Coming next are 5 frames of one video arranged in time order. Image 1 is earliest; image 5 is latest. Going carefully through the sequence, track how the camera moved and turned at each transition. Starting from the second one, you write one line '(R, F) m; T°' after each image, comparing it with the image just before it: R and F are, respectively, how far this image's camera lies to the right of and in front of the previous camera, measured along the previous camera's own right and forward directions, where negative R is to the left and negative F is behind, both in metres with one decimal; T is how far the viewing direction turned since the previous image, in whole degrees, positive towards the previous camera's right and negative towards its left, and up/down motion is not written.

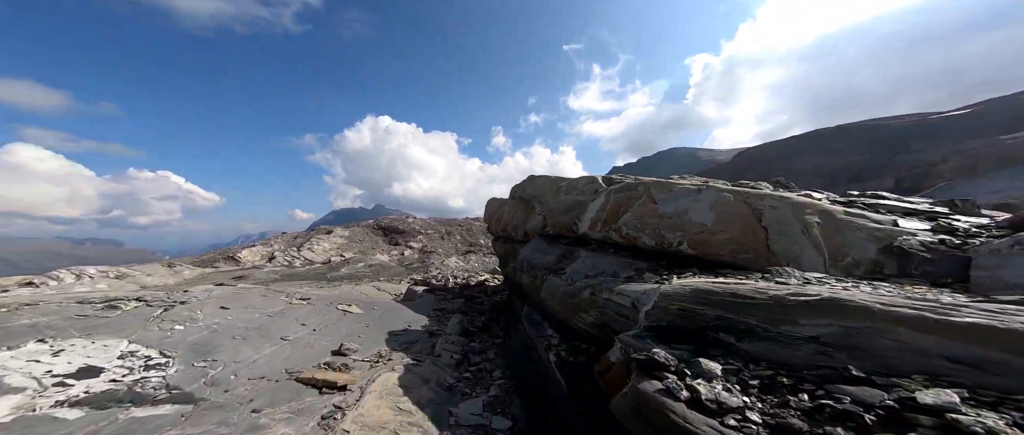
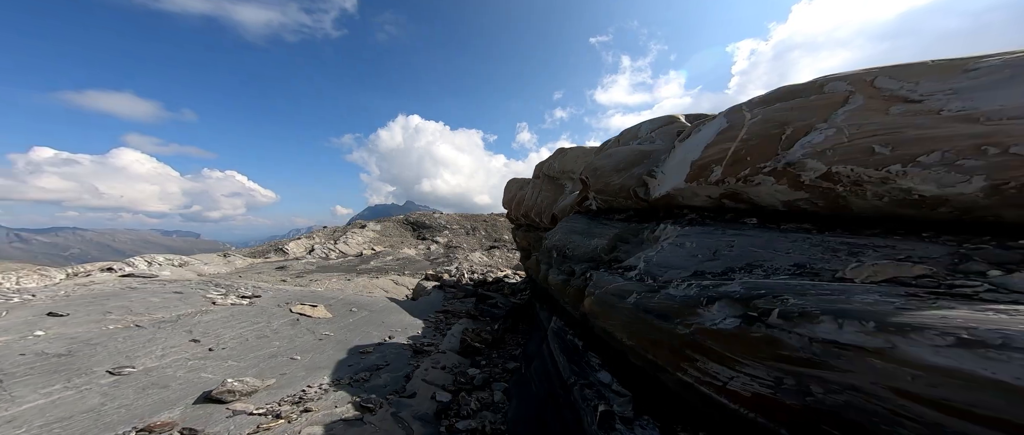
(+0.9, +0.1) m; -7°
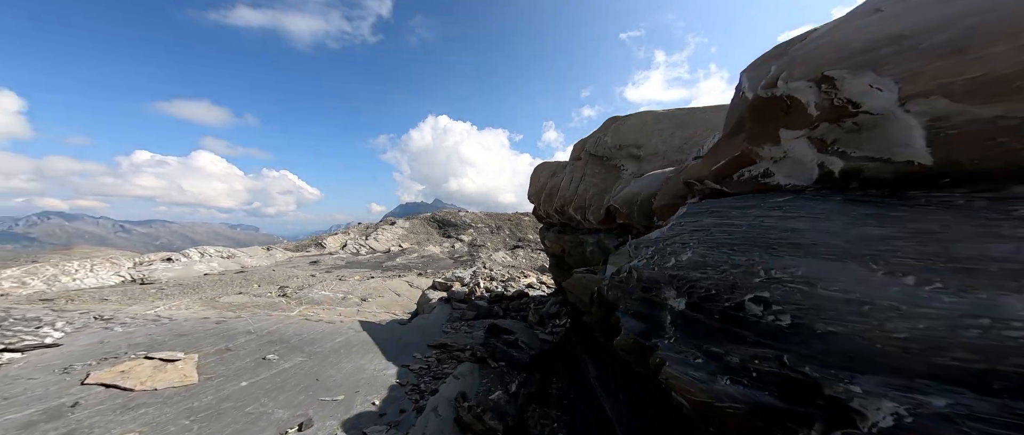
(+0.3, +0.9) m; -7°
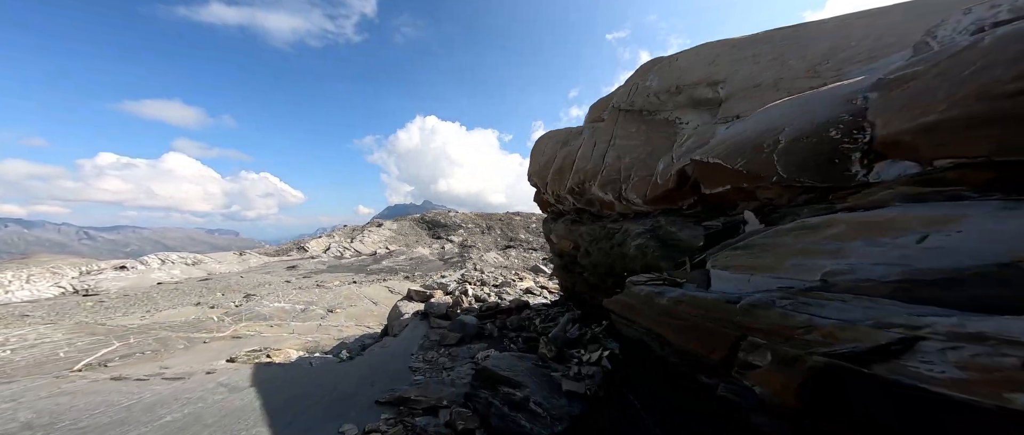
(-0.1, +1.0) m; +2°
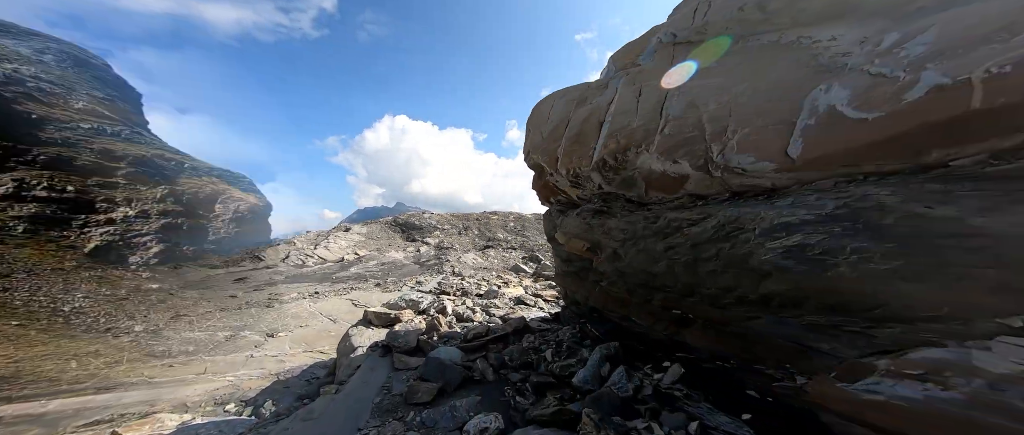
(-0.2, +0.9) m; +5°
